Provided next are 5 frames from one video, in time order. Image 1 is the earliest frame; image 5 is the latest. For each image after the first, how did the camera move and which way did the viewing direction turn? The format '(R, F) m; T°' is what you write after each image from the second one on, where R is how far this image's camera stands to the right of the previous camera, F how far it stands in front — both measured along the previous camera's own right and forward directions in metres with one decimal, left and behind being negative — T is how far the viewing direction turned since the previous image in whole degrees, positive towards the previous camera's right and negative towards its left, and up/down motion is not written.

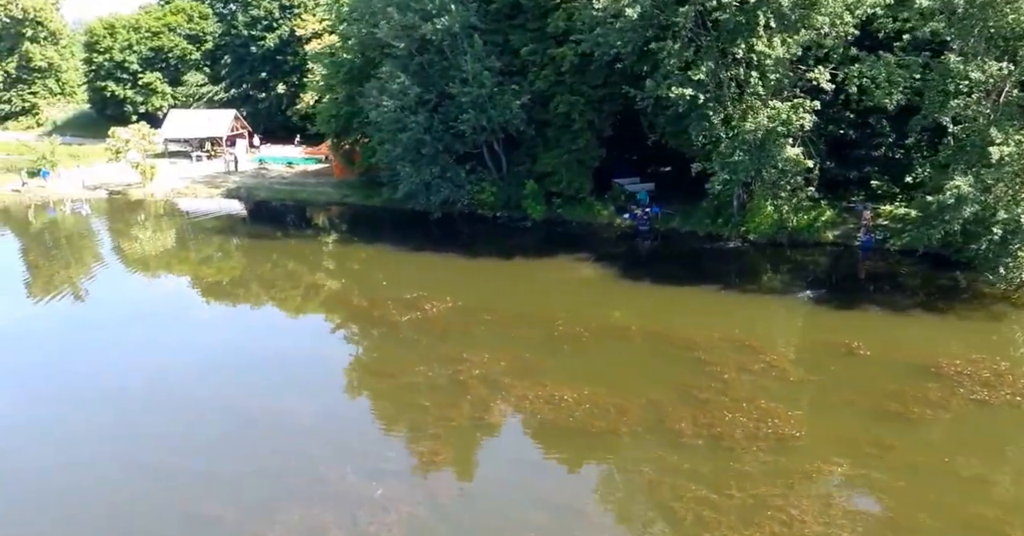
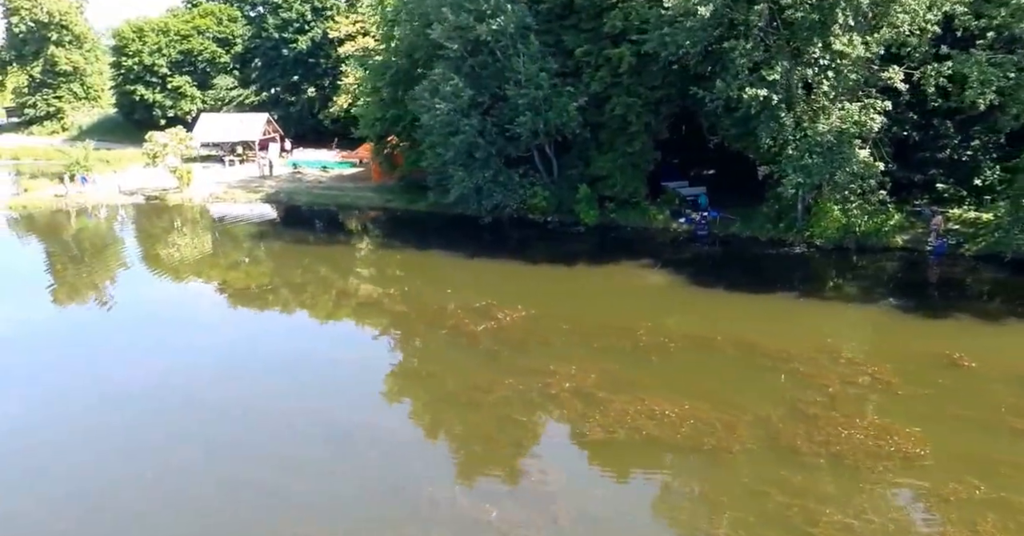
(-1.9, +0.7) m; 0°
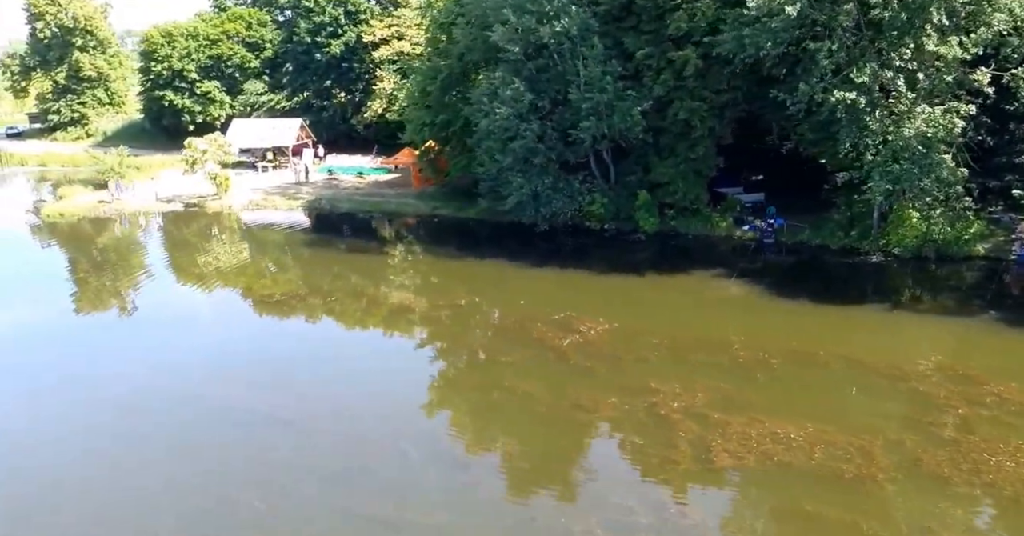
(-2.2, +0.9) m; 0°
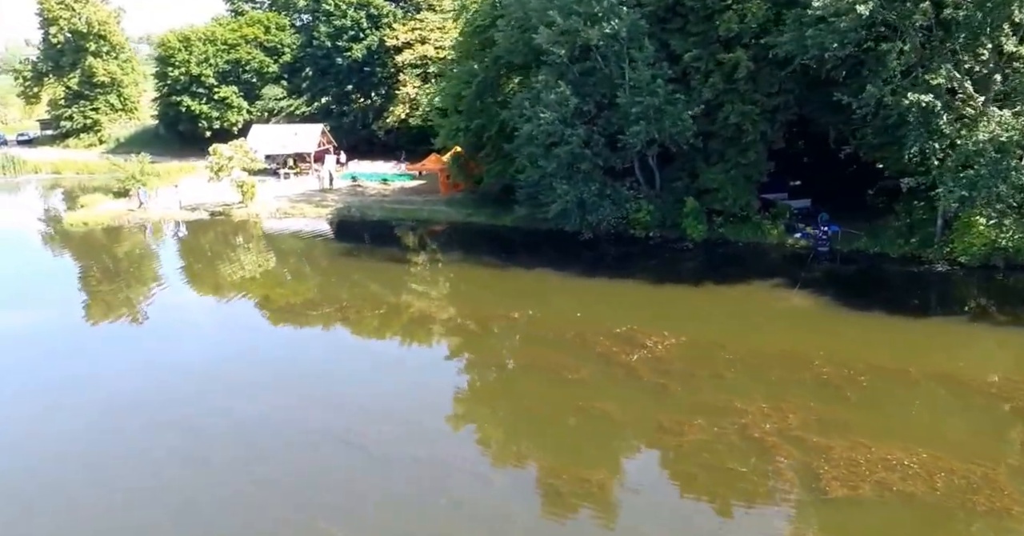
(-1.7, +1.0) m; 0°
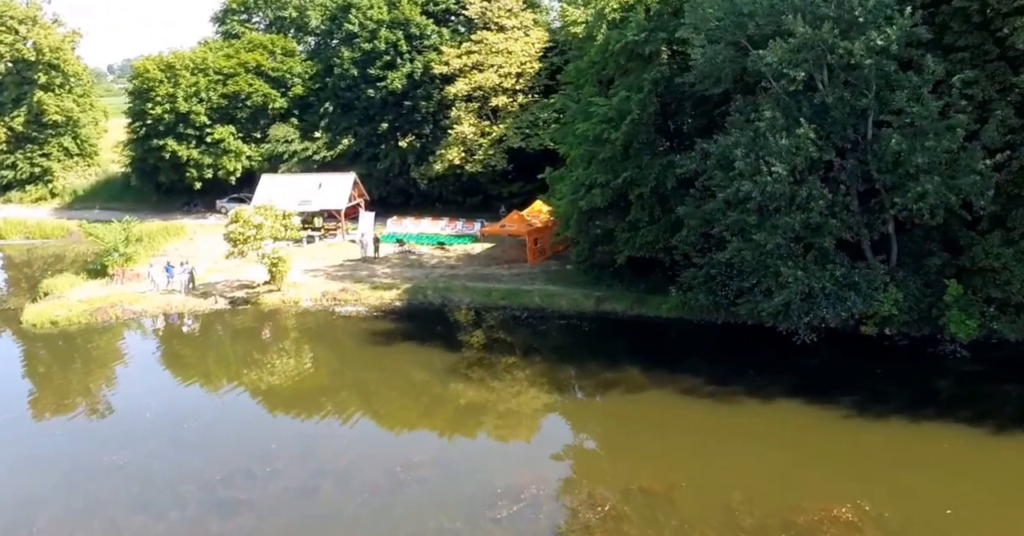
(-6.4, +9.6) m; +4°
